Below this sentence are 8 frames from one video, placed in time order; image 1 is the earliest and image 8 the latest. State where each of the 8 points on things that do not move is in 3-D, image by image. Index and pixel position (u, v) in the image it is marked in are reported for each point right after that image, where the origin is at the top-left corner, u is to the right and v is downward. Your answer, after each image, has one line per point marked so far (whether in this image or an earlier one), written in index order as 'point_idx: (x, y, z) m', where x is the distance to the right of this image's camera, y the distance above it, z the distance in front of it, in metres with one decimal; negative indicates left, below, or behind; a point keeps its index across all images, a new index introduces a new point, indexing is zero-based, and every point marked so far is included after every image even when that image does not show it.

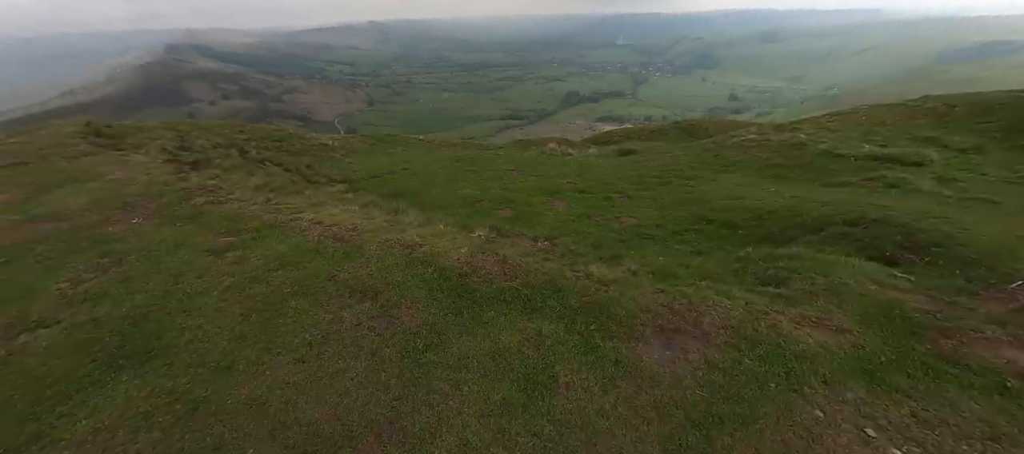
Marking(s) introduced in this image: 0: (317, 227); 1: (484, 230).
0: (-5.6, 0.0, +12.6) m
1: (-1.0, -0.2, +13.8) m
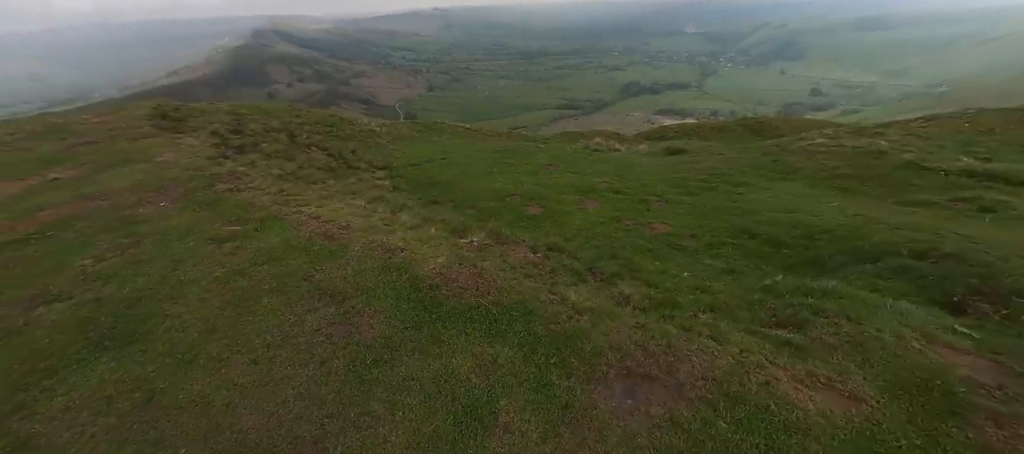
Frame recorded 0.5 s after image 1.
0: (-5.8, +0.1, +12.6) m
1: (-1.0, -0.3, +13.3) m
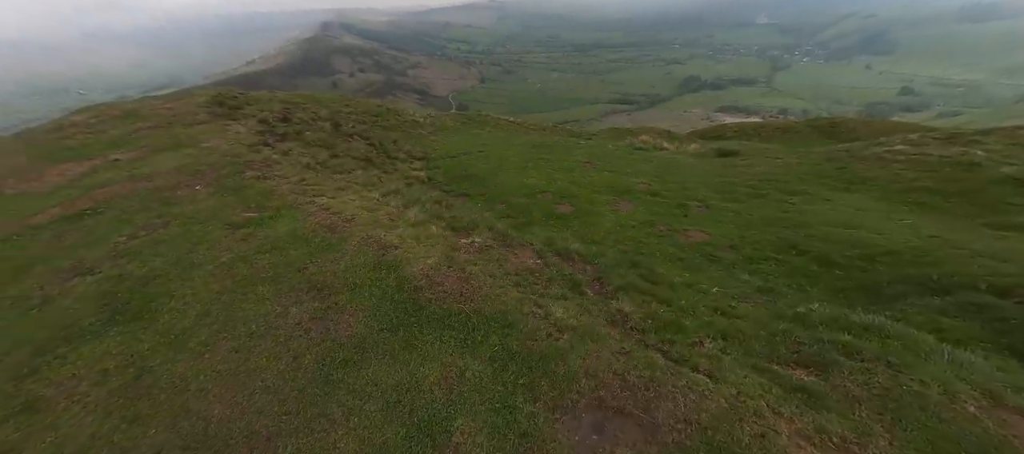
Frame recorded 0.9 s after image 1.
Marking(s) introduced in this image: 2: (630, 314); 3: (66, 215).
0: (-5.6, +0.4, +12.8) m
1: (-0.8, -0.3, +12.9) m
2: (+2.7, -1.8, +9.6) m
3: (-14.7, +0.4, +14.2) m
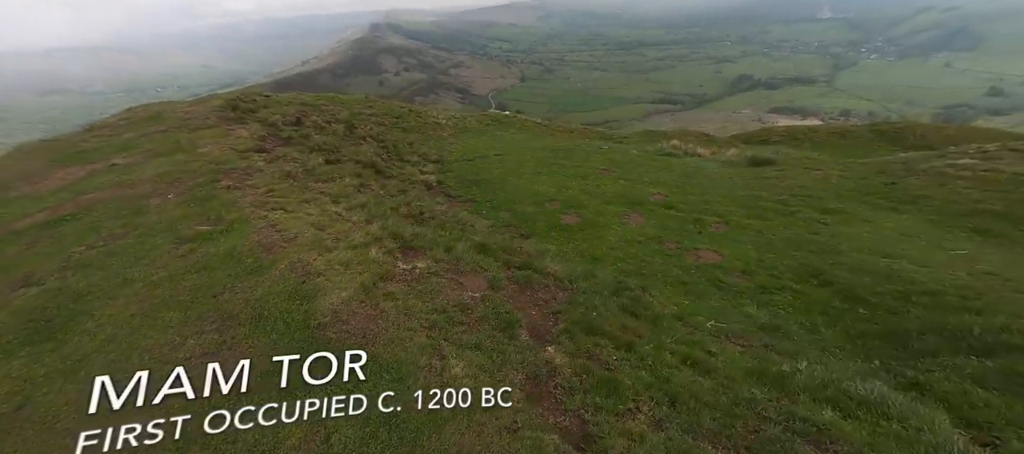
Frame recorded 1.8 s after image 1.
0: (-6.9, -0.1, +12.2) m
1: (-2.2, -1.0, +11.8) m
2: (+0.9, -2.6, +8.2) m
3: (-15.8, +0.2, +14.5) m
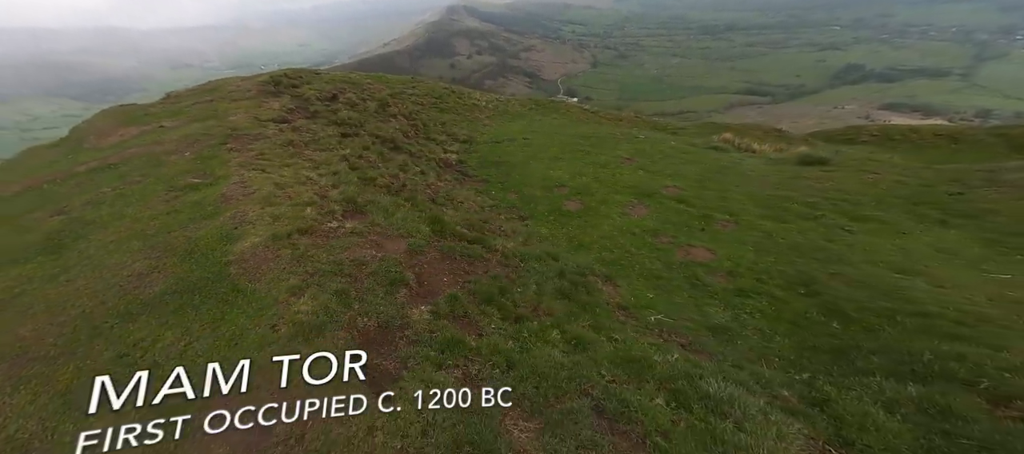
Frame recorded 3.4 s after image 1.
0: (-8.9, +1.3, +13.9) m
1: (-4.4, 0.0, +12.8) m
2: (-2.0, -2.0, +8.8) m
3: (-17.2, +2.5, +17.6) m
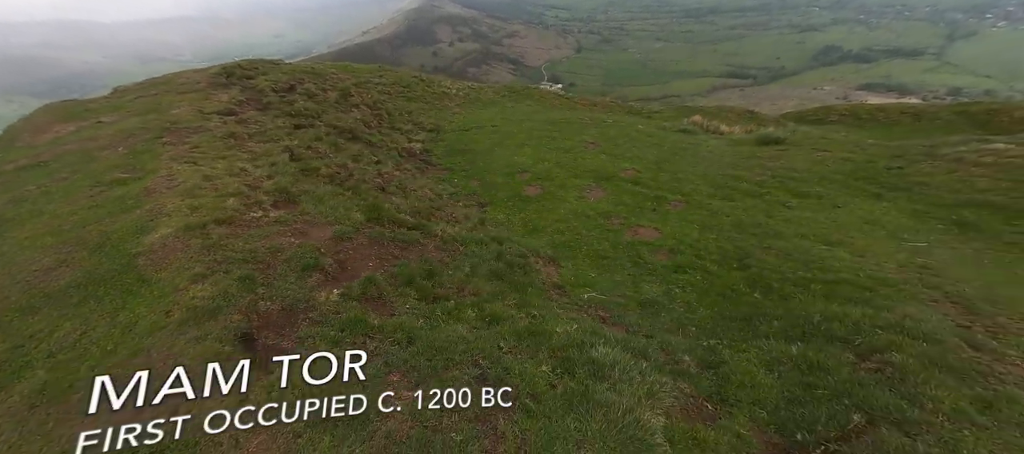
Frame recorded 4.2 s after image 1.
0: (-11.2, +1.5, +13.9) m
1: (-6.6, +0.4, +13.0) m
2: (-4.1, -1.6, +9.1) m
3: (-19.6, +2.5, +17.3) m
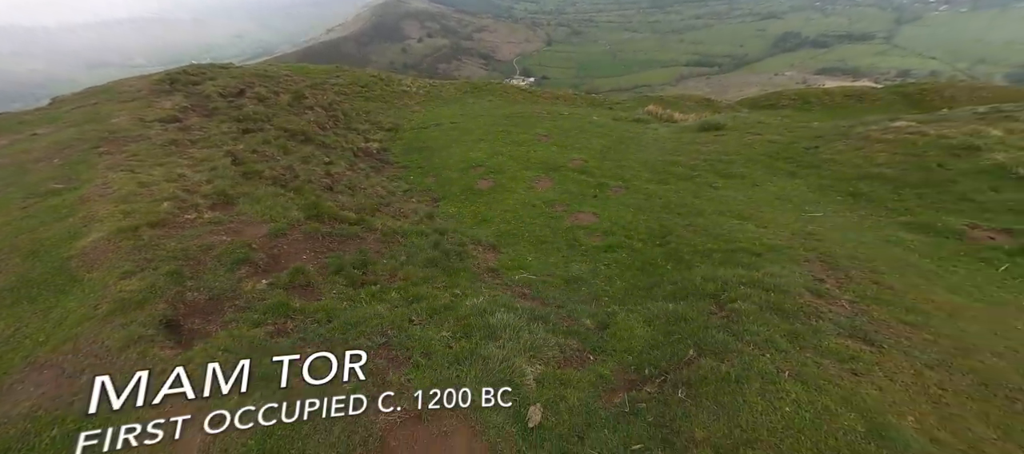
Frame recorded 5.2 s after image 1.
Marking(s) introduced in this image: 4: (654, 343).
0: (-13.7, +1.3, +14.4) m
1: (-9.0, +0.4, +13.7) m
2: (-6.2, -1.5, +10.0) m
3: (-22.3, +1.9, +17.4) m
4: (+3.0, -2.4, +8.9) m
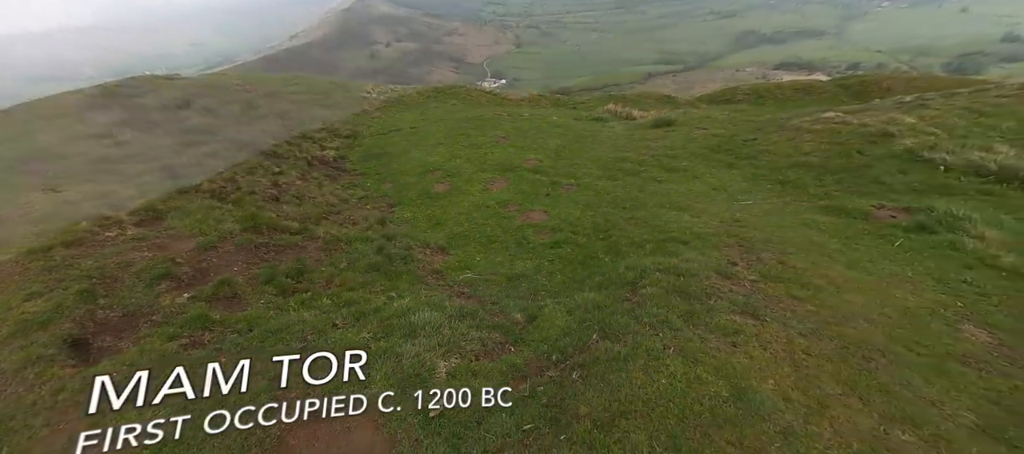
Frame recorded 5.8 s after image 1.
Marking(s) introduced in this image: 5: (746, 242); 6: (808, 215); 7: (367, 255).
0: (-15.8, +0.6, +13.9) m
1: (-11.1, -0.1, +13.5) m
2: (-8.0, -1.8, +9.9) m
3: (-24.7, +0.7, +16.4) m
4: (+1.2, -2.3, +9.3) m
5: (+7.5, -0.5, +13.7) m
6: (+11.0, +0.4, +16.1) m
7: (-5.5, -1.1, +16.2) m
